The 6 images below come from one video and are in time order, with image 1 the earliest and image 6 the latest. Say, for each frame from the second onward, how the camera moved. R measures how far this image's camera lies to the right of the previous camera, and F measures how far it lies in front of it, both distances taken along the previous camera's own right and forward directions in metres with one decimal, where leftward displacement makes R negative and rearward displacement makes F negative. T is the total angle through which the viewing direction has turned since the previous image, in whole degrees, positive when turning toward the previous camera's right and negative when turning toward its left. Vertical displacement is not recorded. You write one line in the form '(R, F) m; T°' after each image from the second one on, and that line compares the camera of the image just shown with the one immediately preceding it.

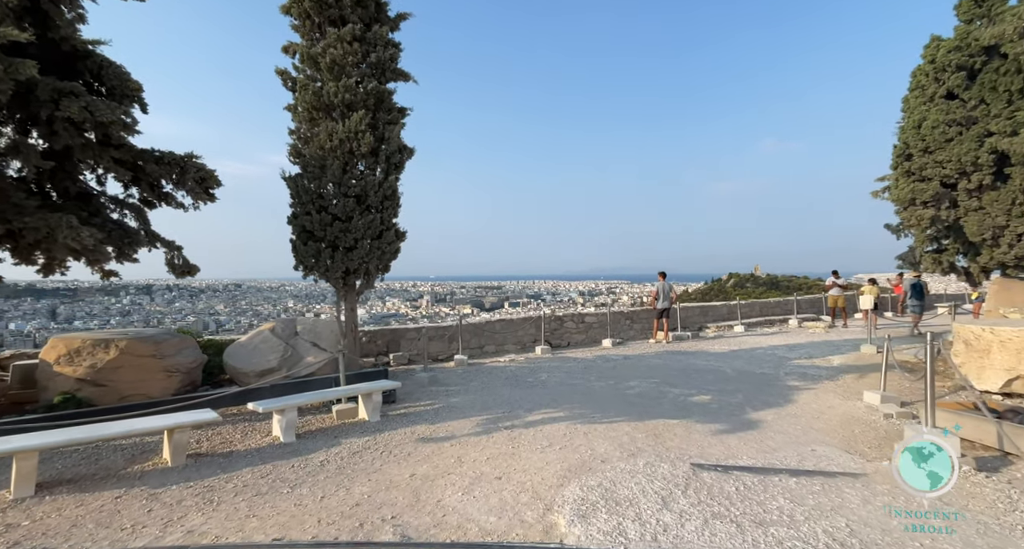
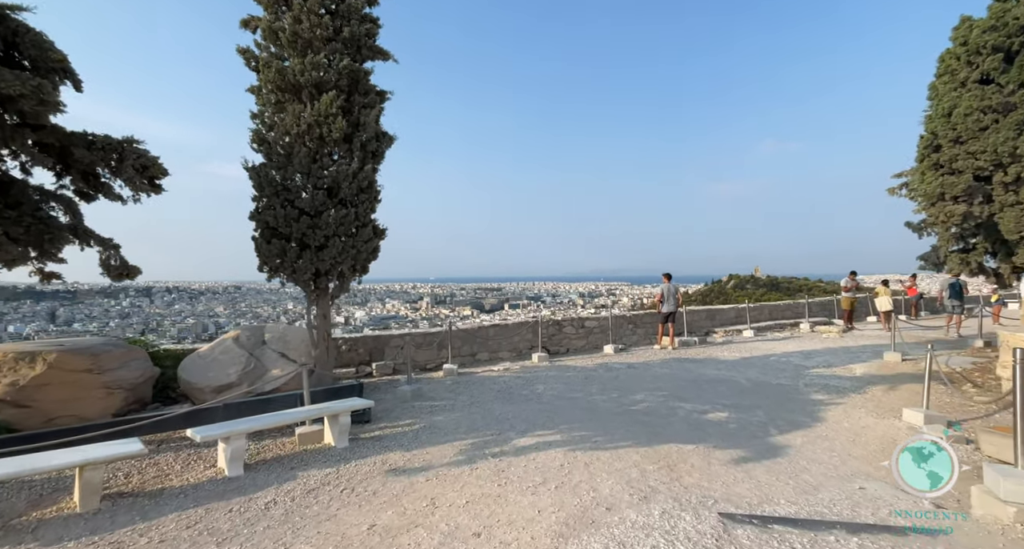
(+0.1, +0.8) m; 0°
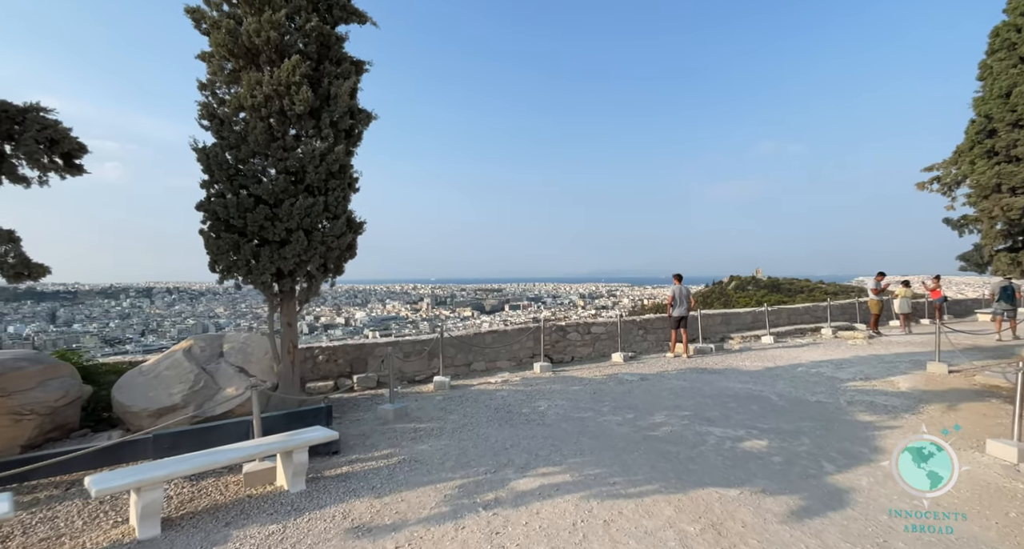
(0.0, +1.0) m; 0°
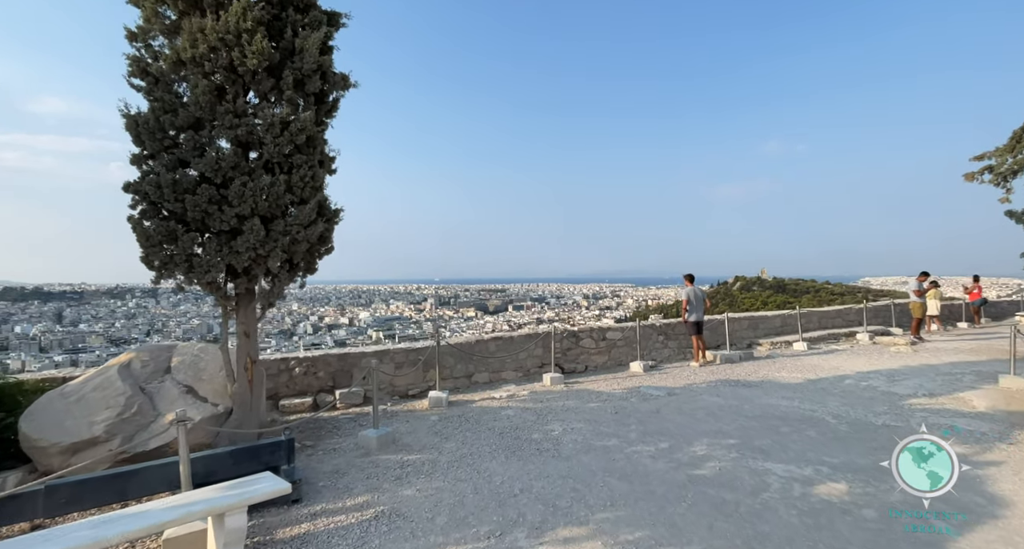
(-0.1, +1.1) m; 0°
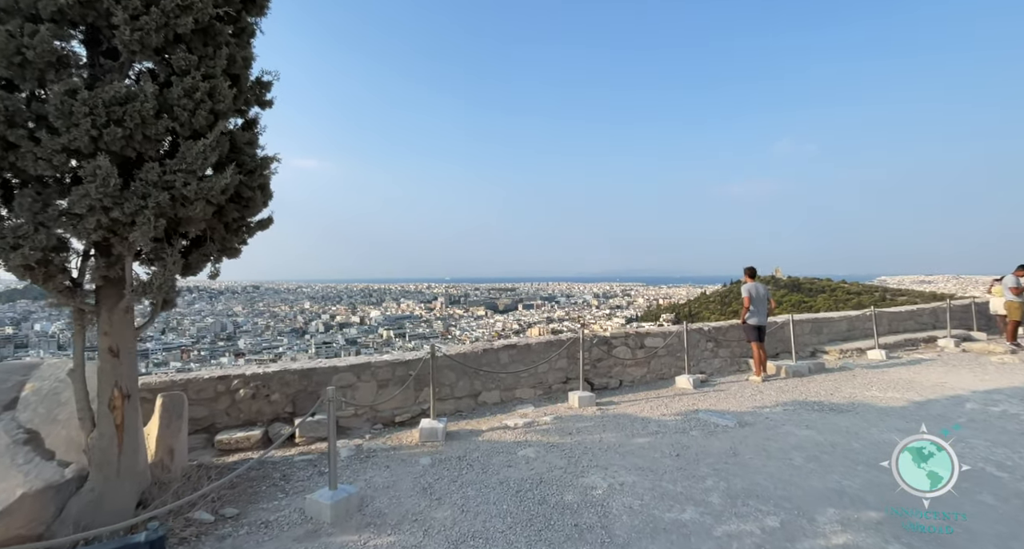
(-0.1, +1.8) m; -1°
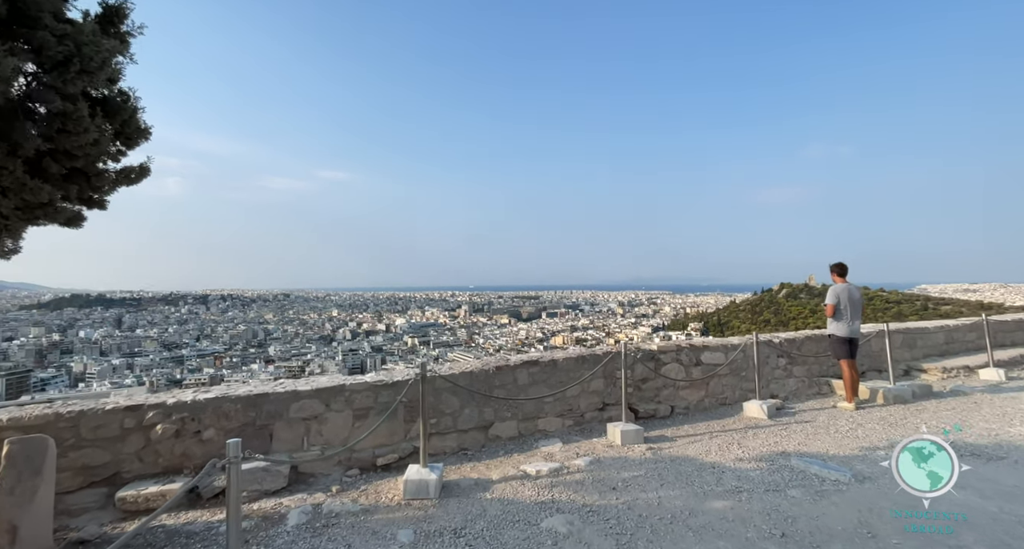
(0.0, +1.5) m; -3°
